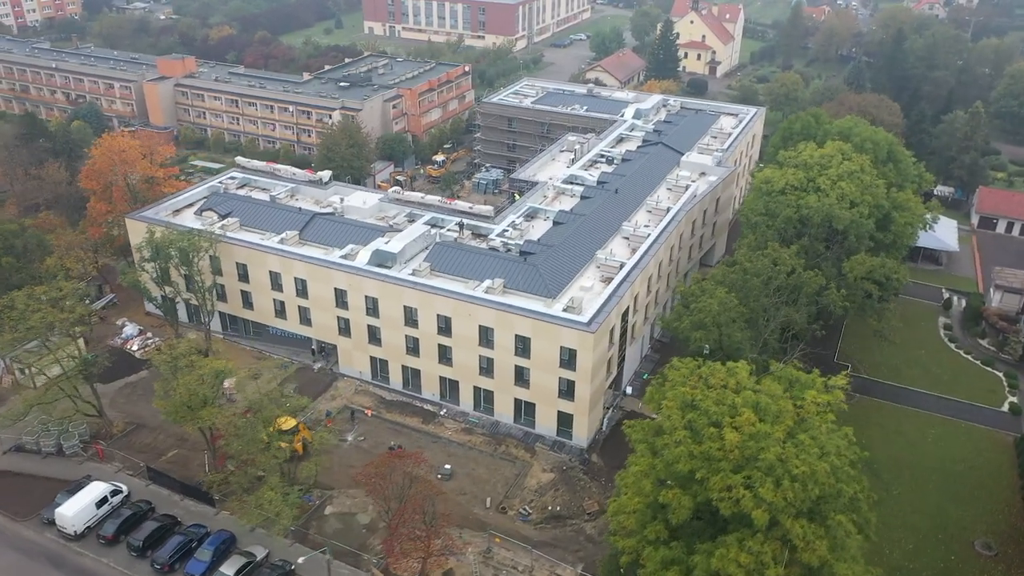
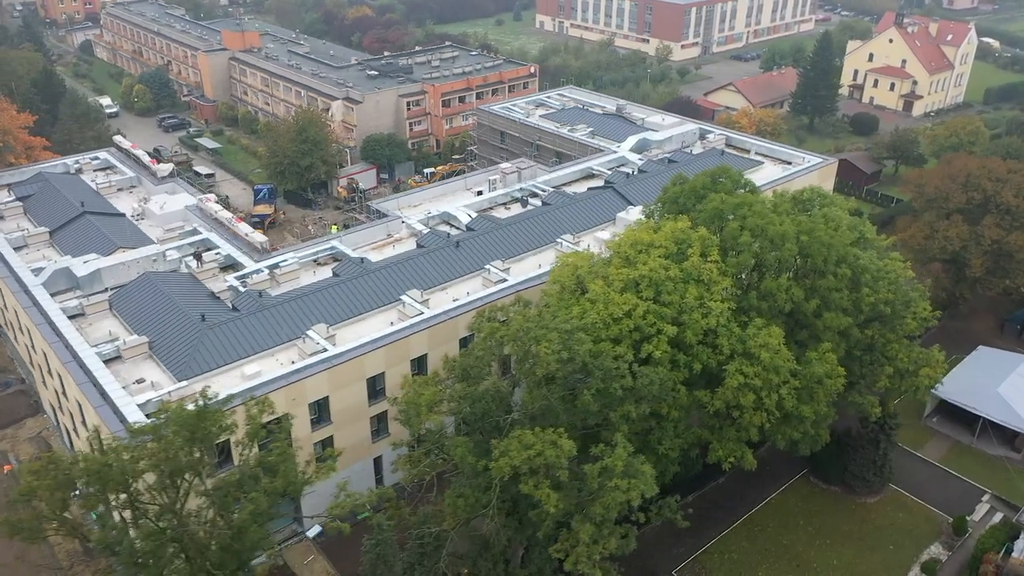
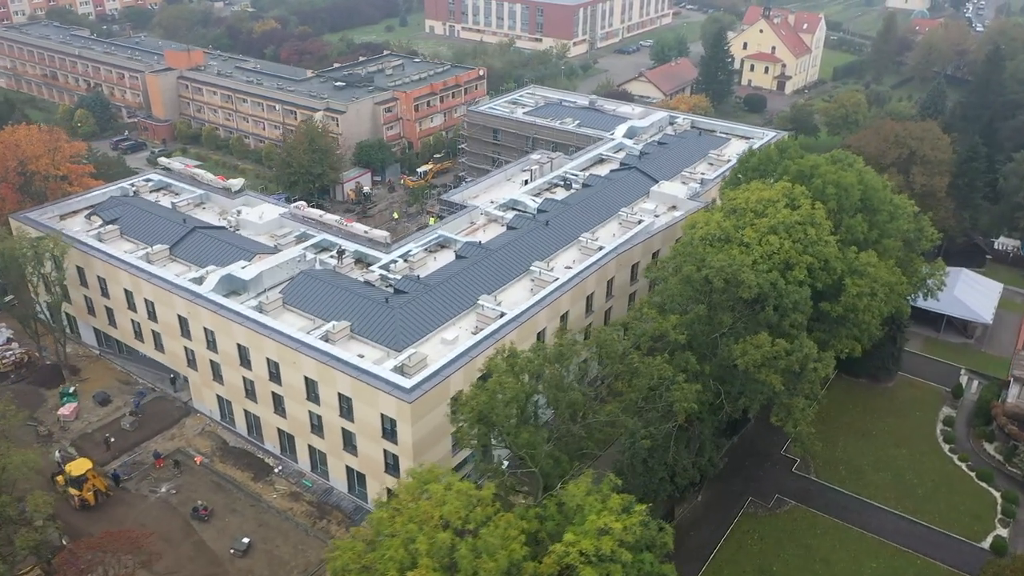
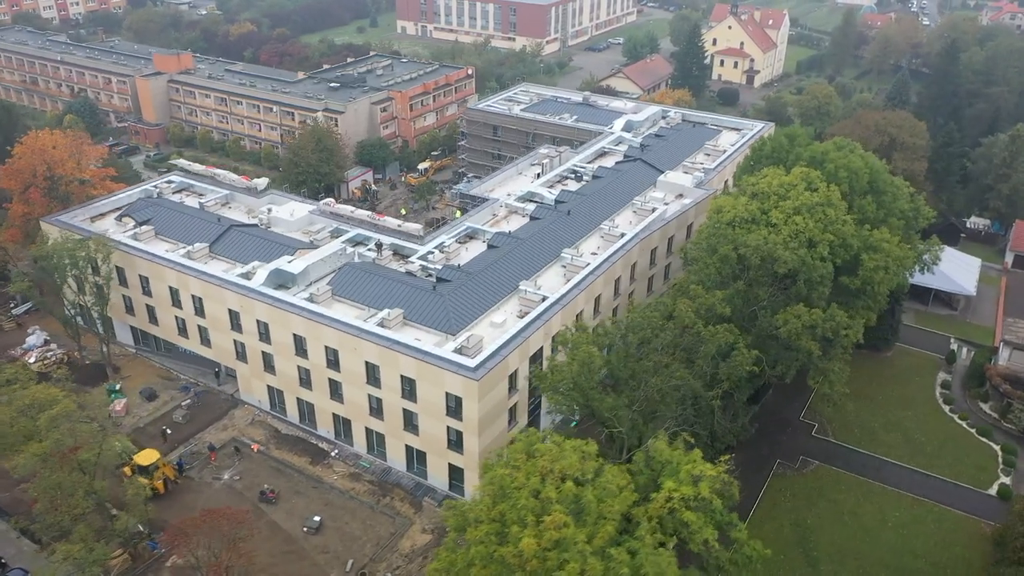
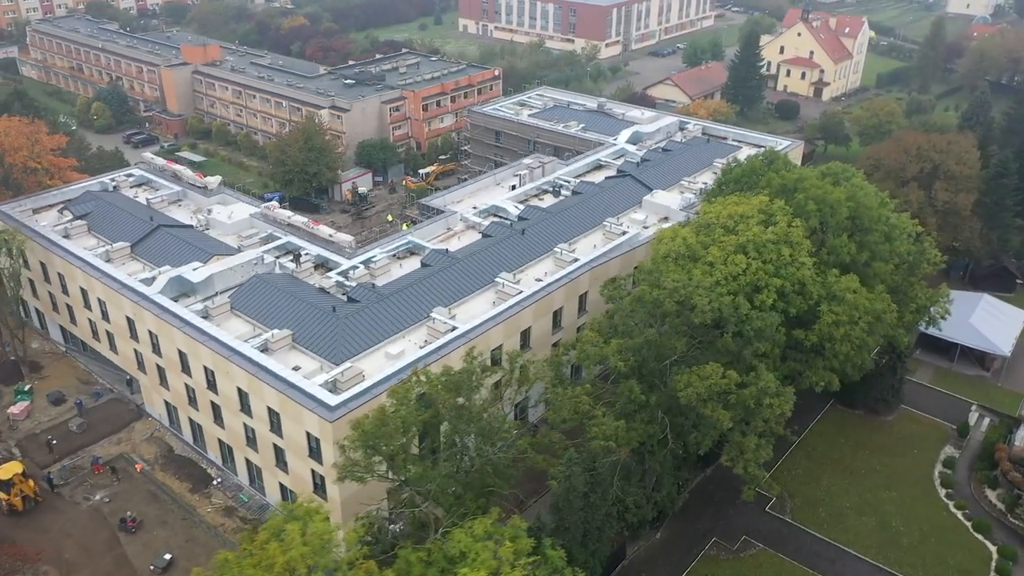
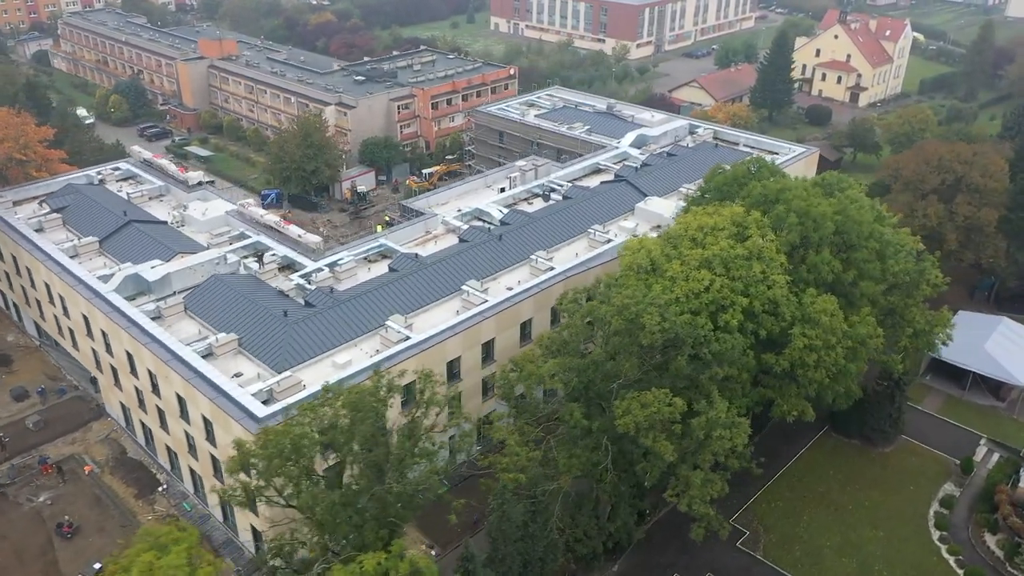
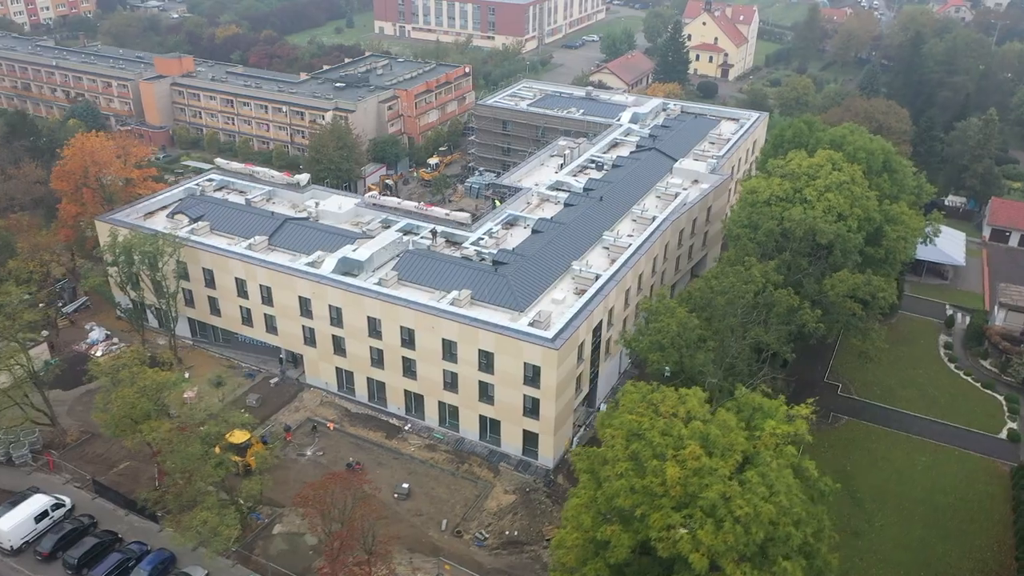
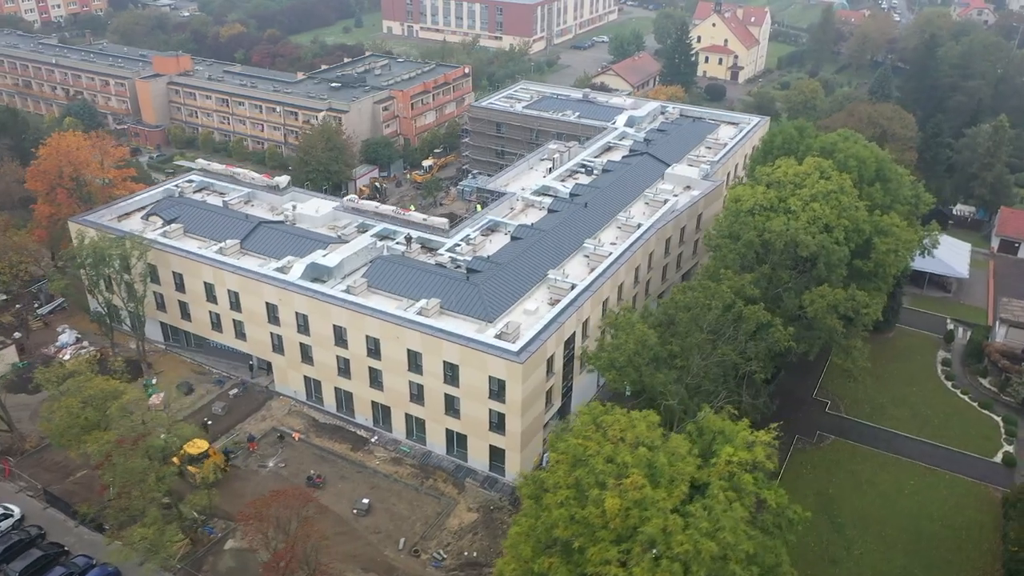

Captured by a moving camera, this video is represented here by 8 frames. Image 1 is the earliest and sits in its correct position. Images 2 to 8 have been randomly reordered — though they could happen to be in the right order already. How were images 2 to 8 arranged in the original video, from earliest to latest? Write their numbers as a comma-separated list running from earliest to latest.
7, 8, 4, 3, 5, 6, 2
